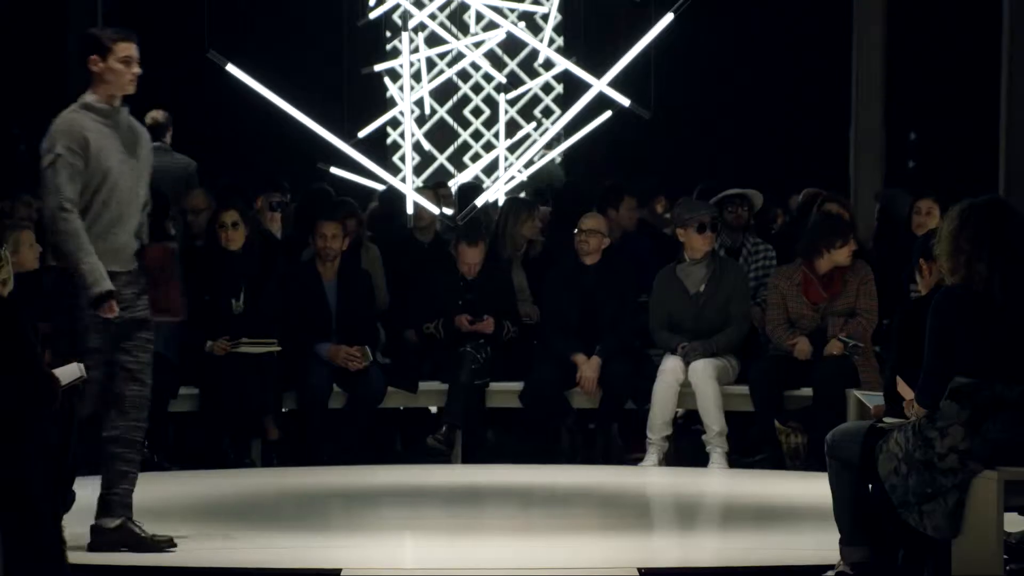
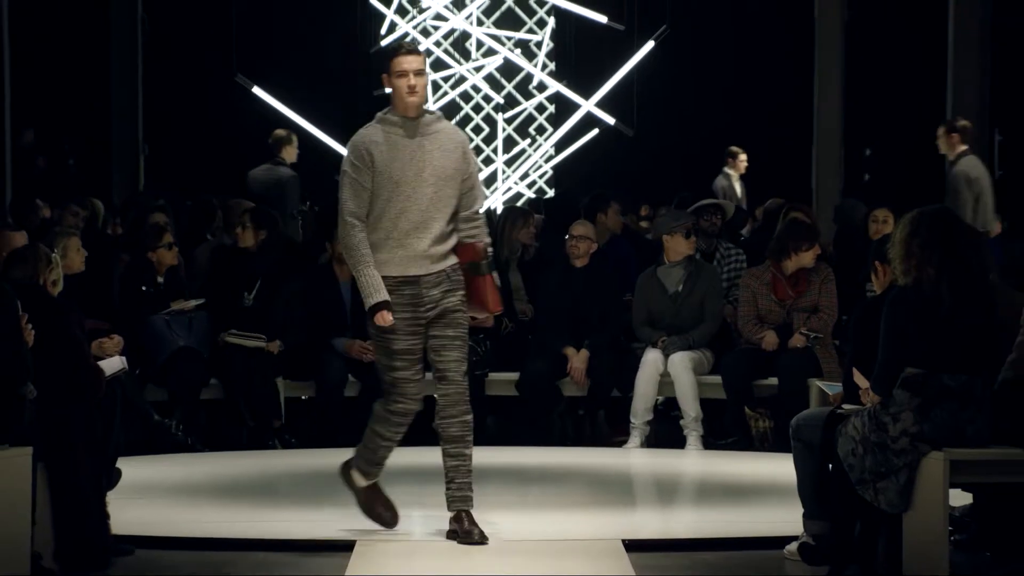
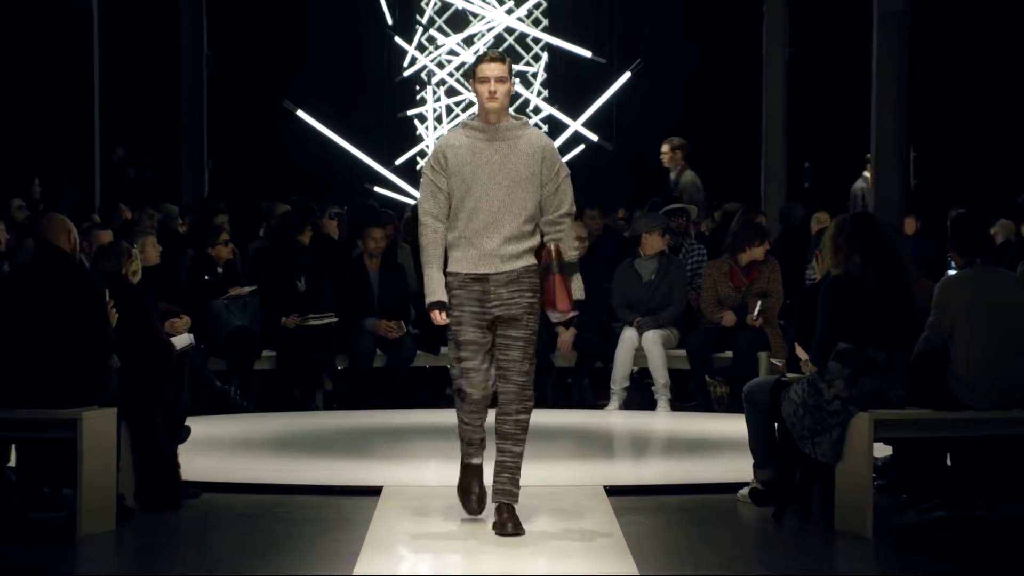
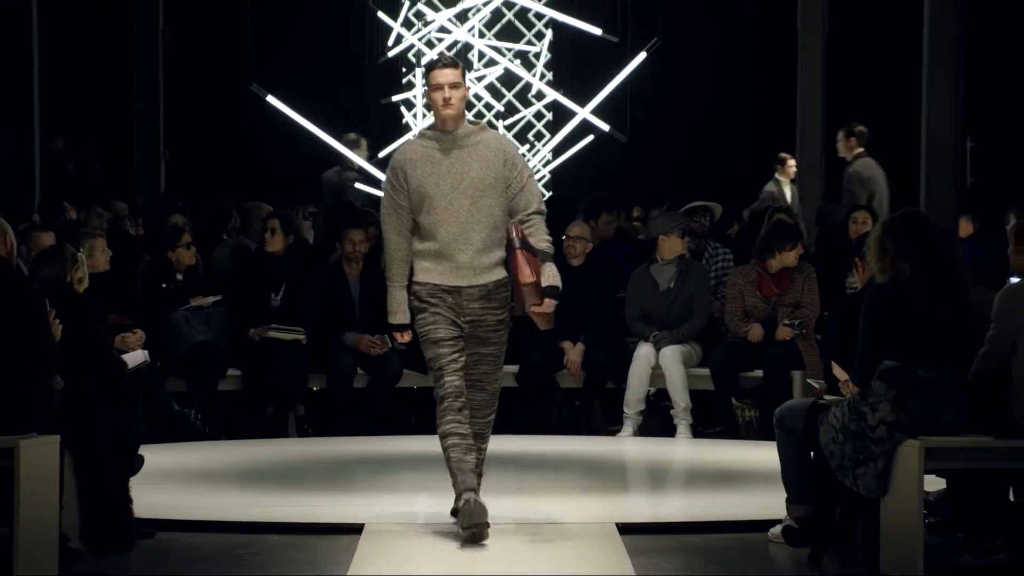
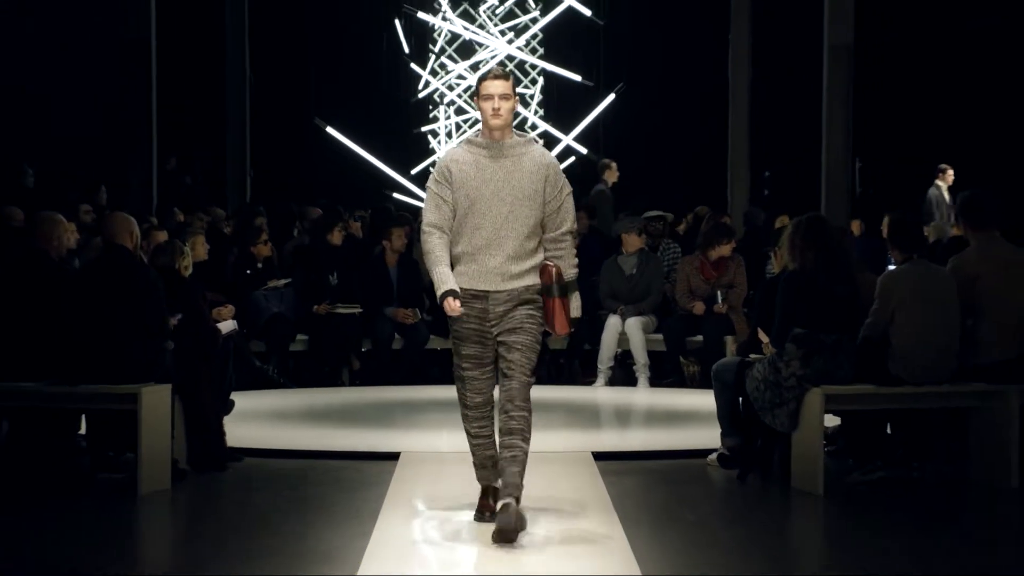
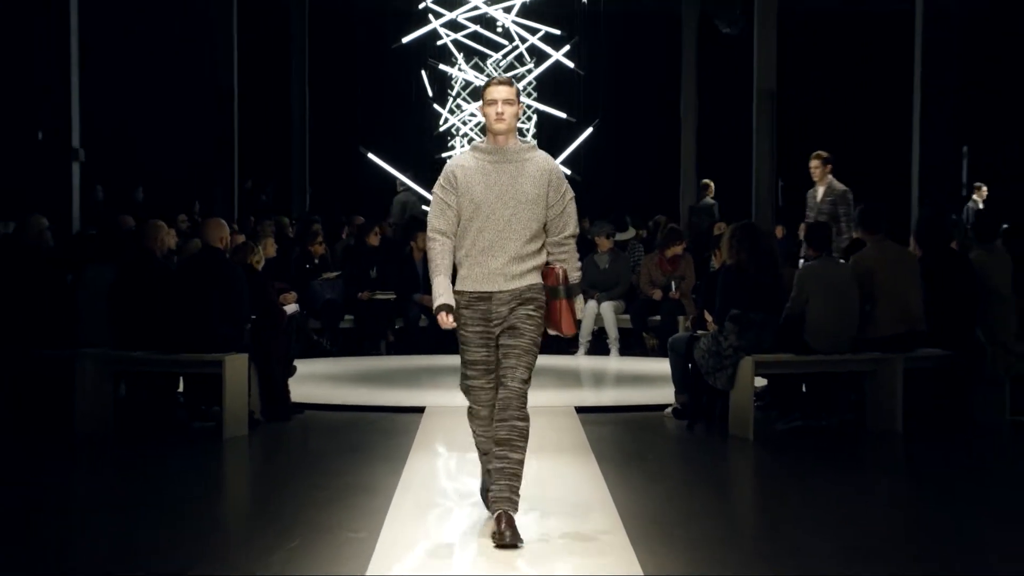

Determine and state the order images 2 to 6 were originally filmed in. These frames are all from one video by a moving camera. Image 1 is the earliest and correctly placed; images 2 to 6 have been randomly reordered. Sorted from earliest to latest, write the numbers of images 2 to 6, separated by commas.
2, 4, 3, 5, 6
